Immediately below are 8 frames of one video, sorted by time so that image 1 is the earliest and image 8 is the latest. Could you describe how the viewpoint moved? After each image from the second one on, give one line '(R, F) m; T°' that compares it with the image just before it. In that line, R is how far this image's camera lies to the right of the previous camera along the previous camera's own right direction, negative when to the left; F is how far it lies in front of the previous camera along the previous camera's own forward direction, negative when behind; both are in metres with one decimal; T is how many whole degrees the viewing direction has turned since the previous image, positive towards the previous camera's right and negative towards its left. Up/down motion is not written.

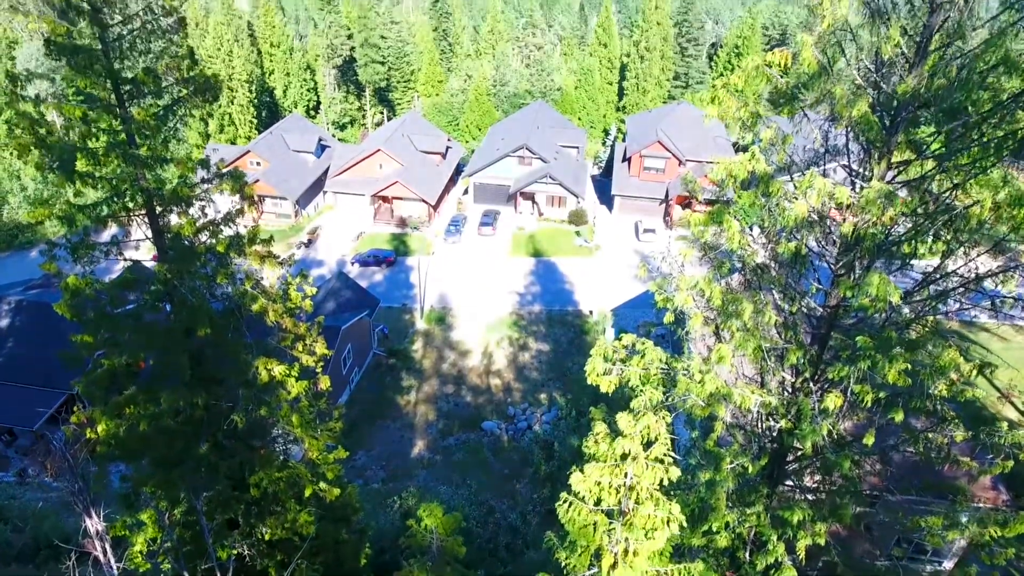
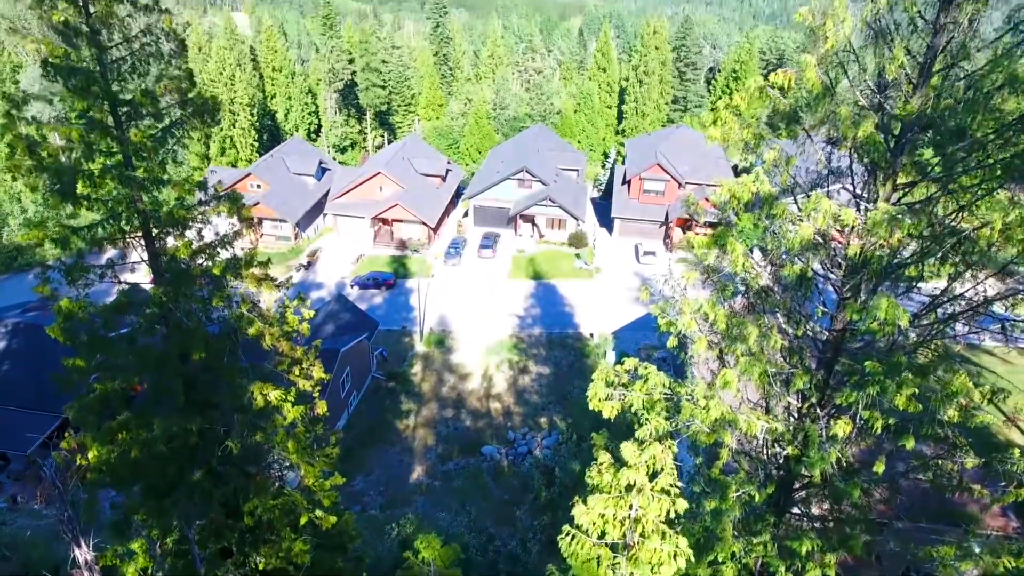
(0.0, +0.1) m; 0°
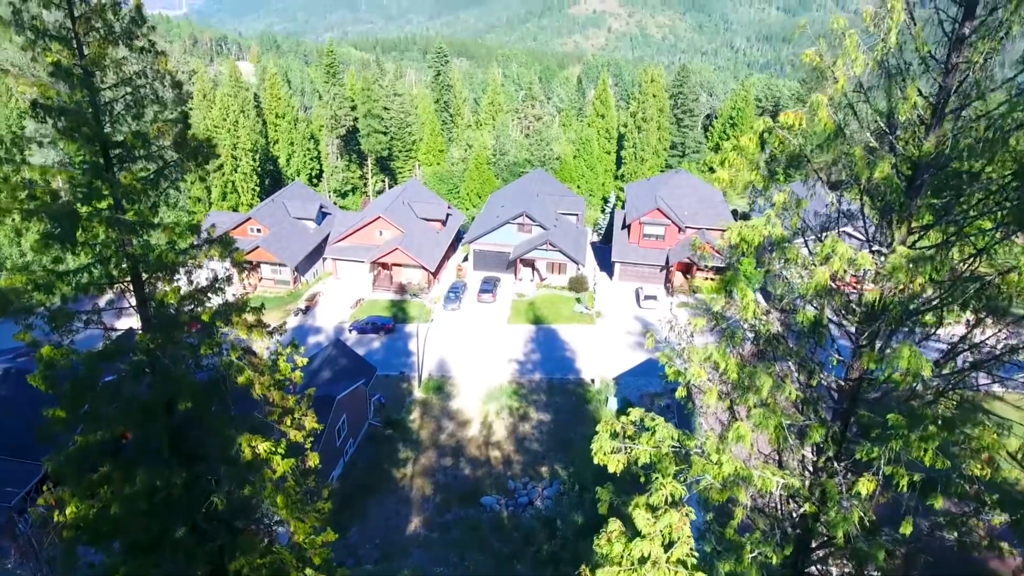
(0.0, +0.3) m; 0°
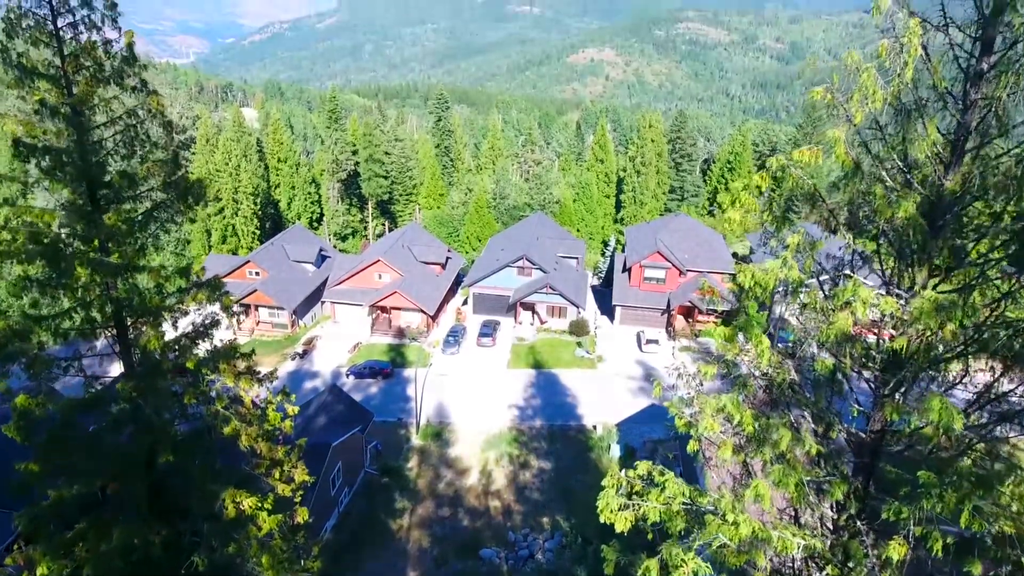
(0.0, +0.4) m; 0°
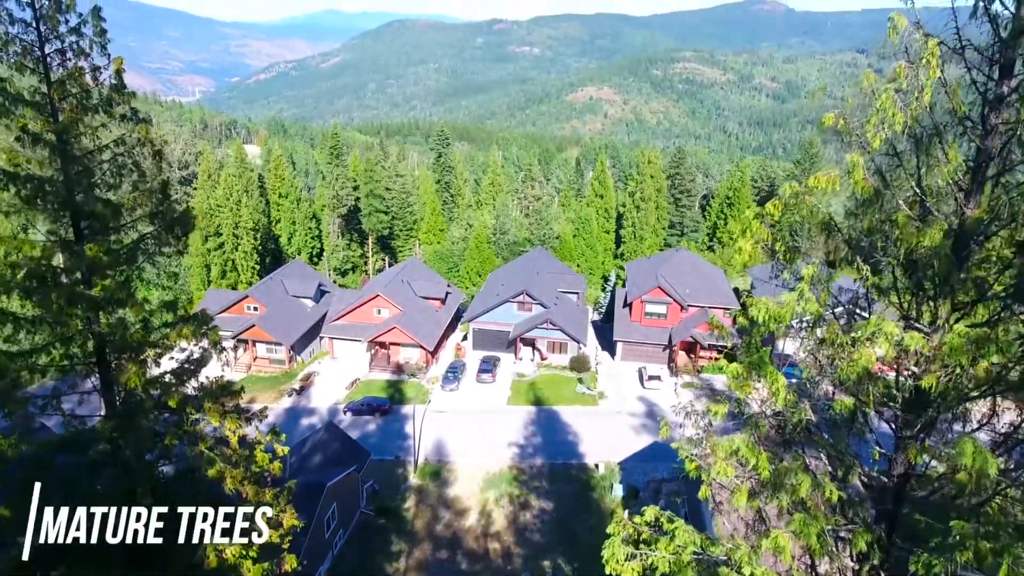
(0.0, +0.3) m; 0°
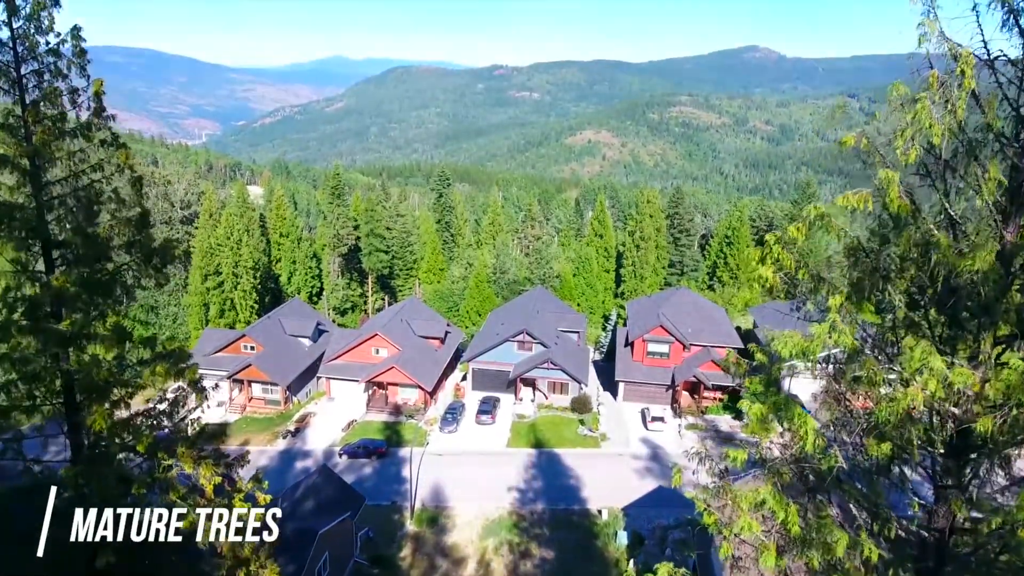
(0.0, +0.3) m; 0°
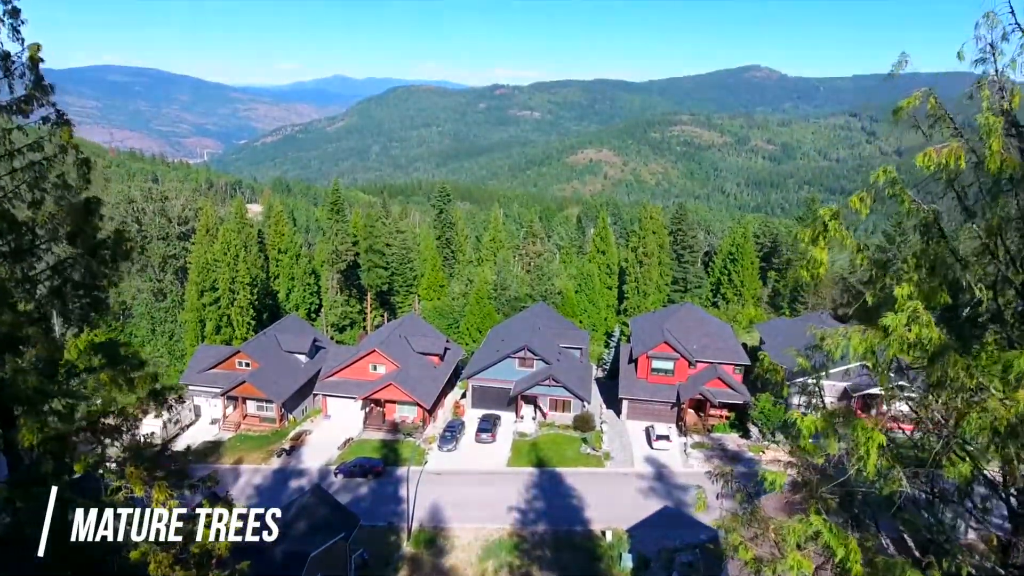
(0.0, +0.6) m; 0°
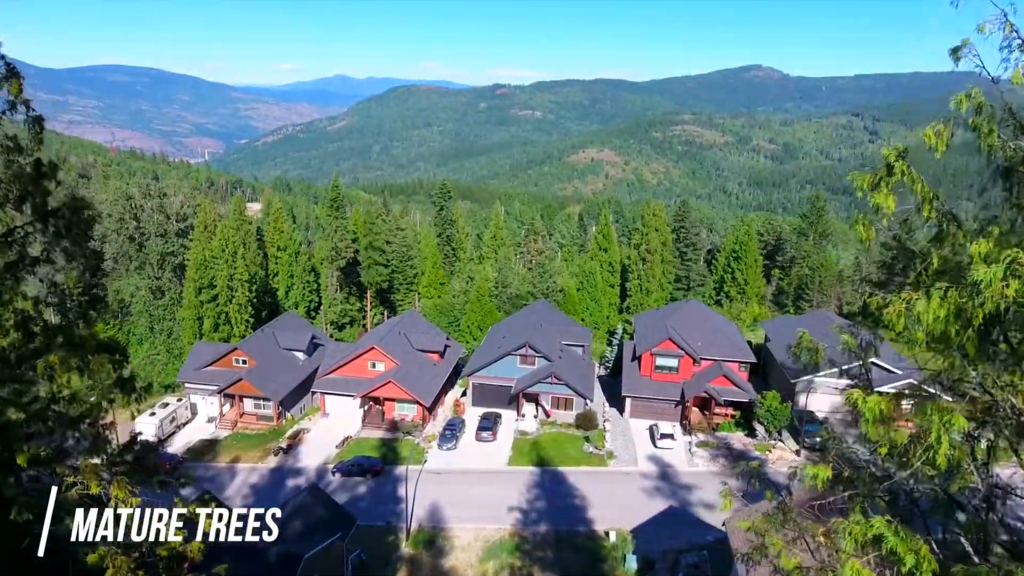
(0.0, +0.5) m; 0°
